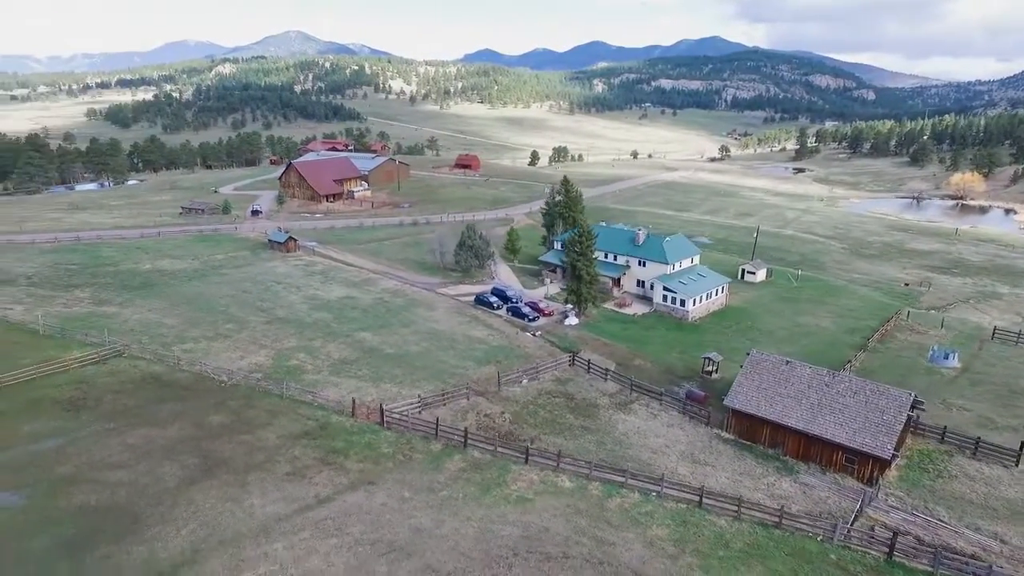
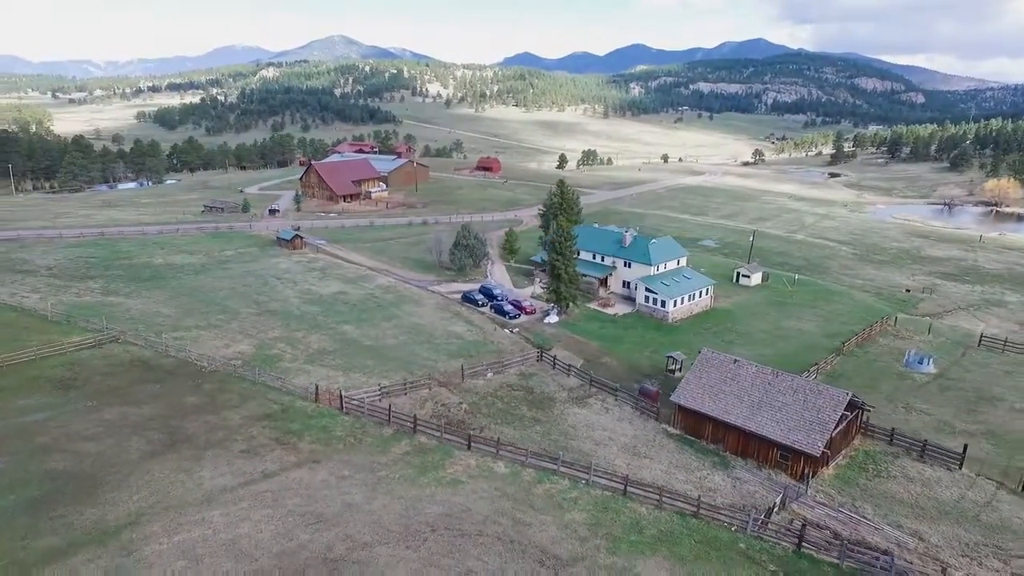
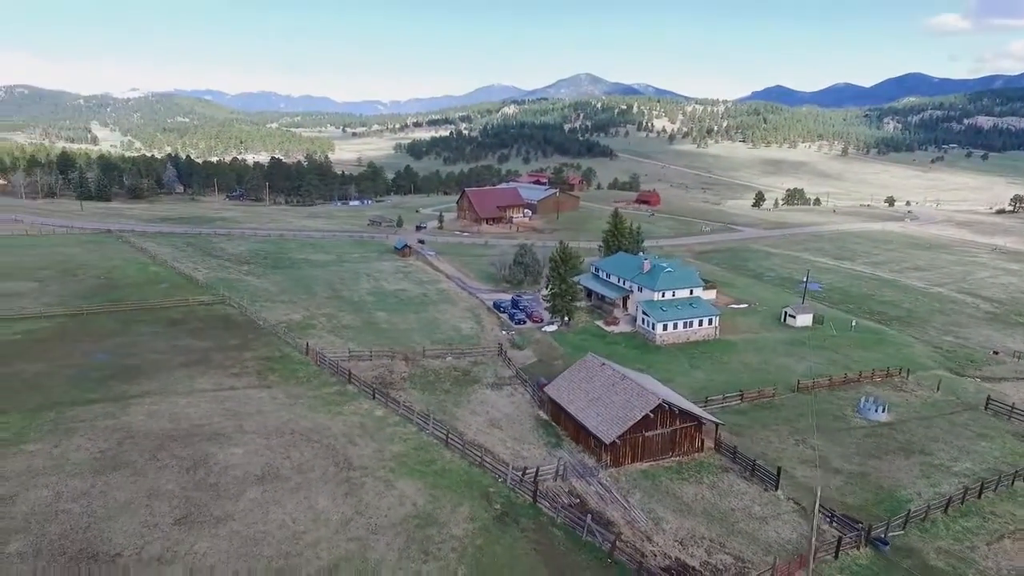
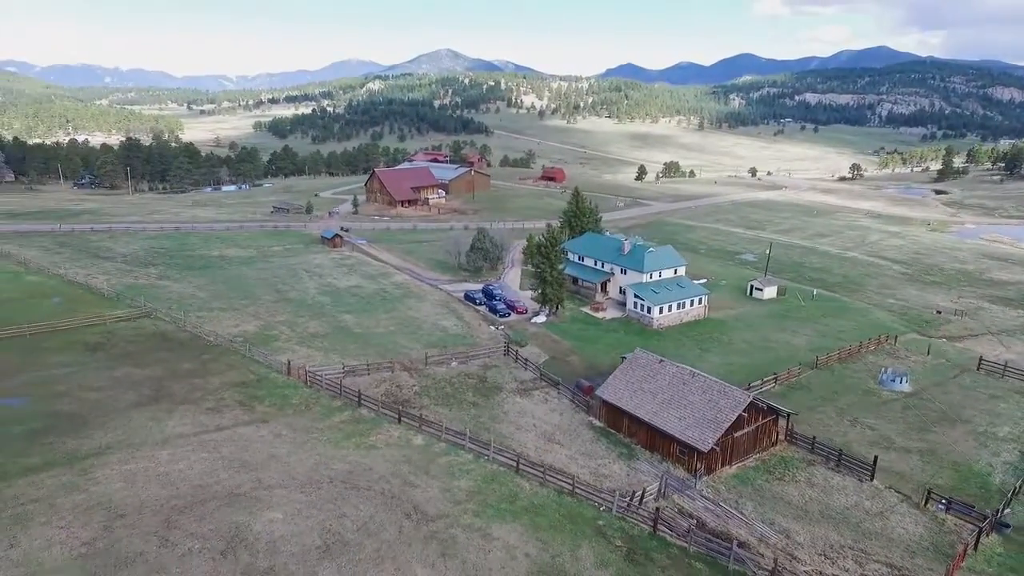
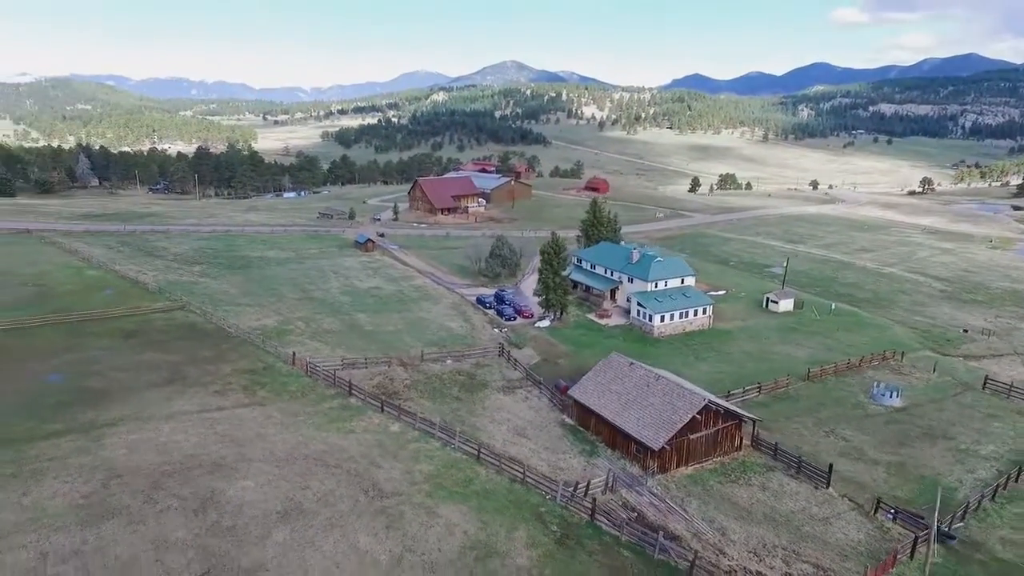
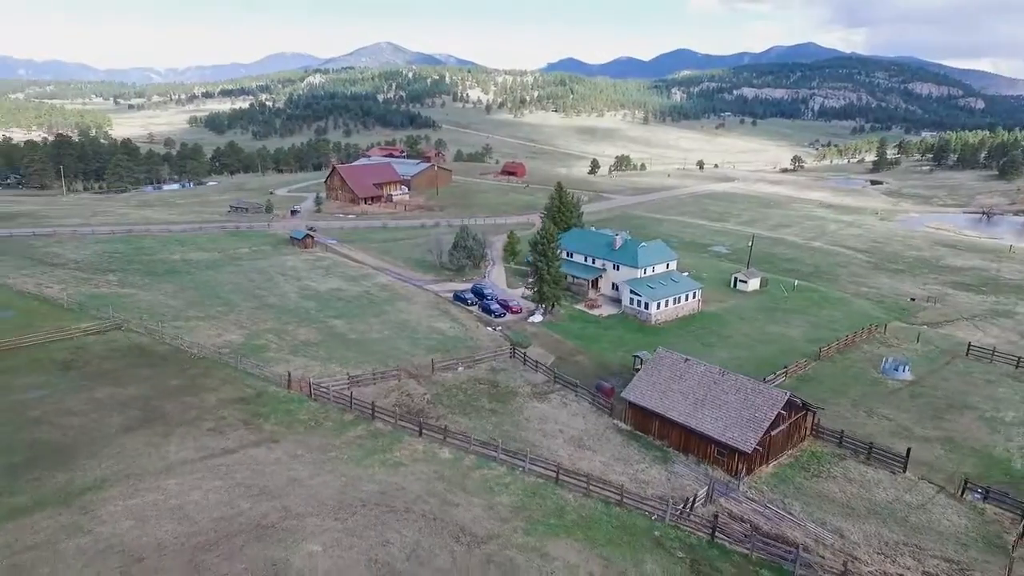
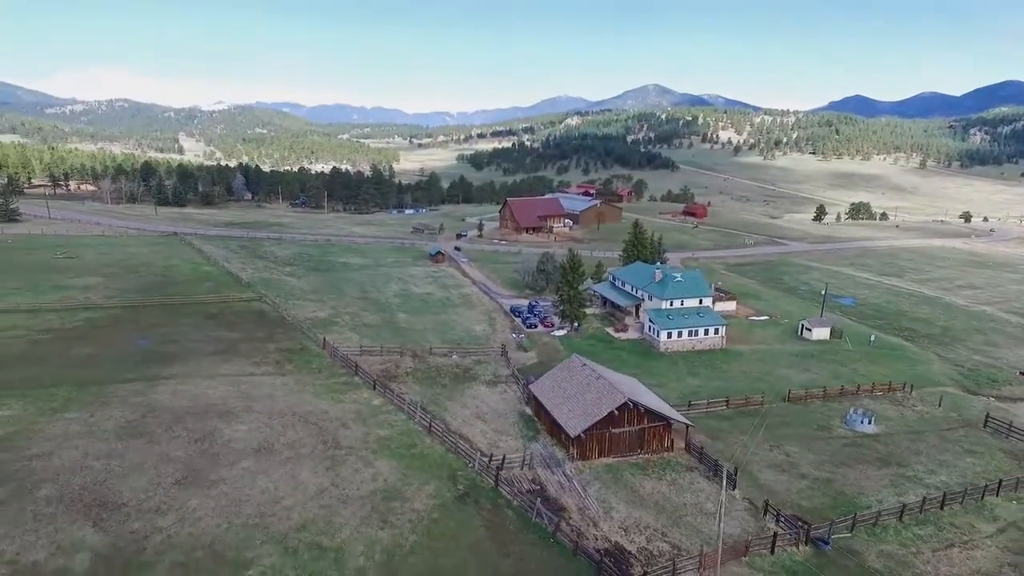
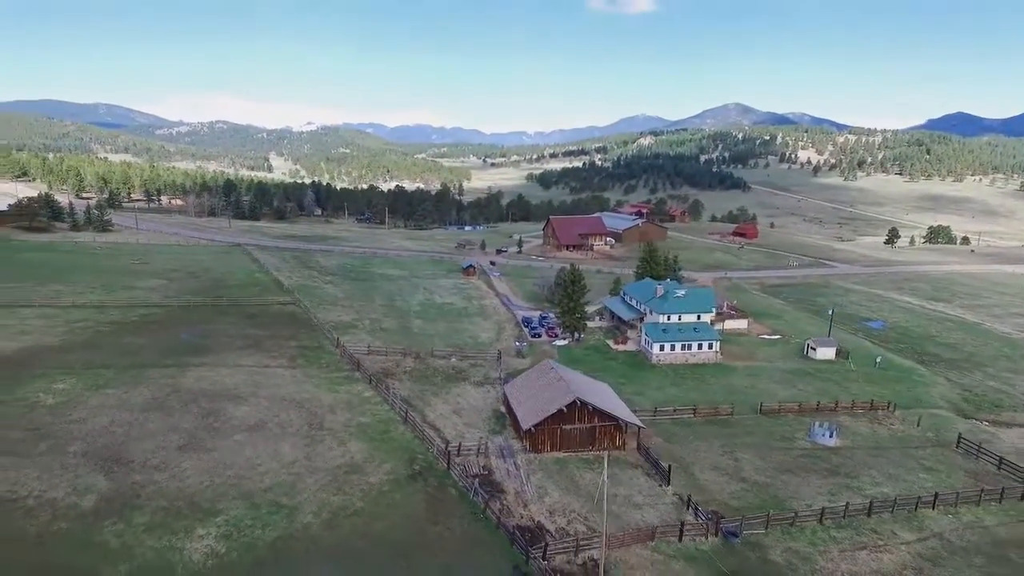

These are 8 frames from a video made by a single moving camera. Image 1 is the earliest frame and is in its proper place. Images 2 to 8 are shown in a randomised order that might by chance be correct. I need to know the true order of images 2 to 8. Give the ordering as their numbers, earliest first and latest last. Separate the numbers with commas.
2, 6, 4, 5, 3, 7, 8
